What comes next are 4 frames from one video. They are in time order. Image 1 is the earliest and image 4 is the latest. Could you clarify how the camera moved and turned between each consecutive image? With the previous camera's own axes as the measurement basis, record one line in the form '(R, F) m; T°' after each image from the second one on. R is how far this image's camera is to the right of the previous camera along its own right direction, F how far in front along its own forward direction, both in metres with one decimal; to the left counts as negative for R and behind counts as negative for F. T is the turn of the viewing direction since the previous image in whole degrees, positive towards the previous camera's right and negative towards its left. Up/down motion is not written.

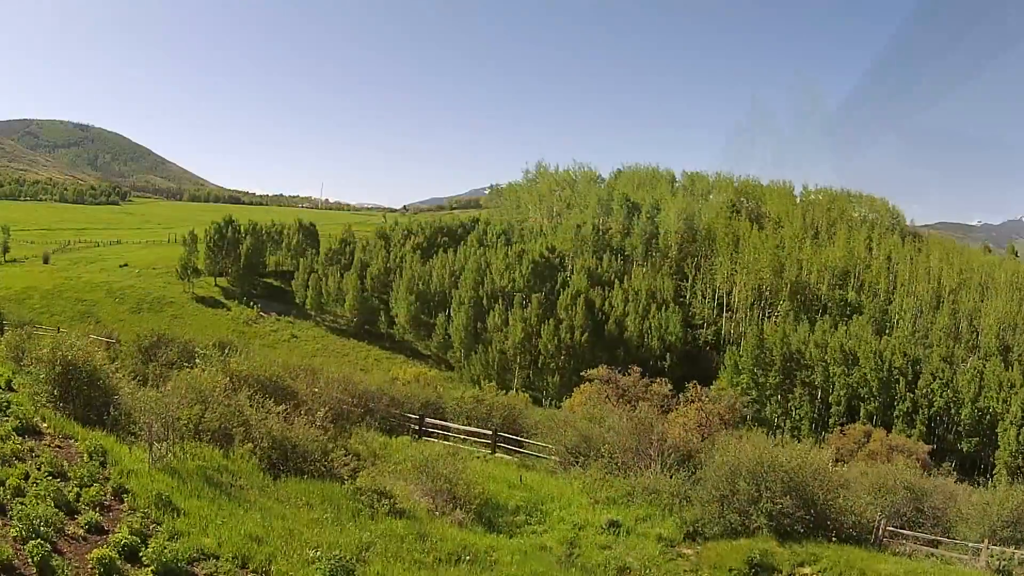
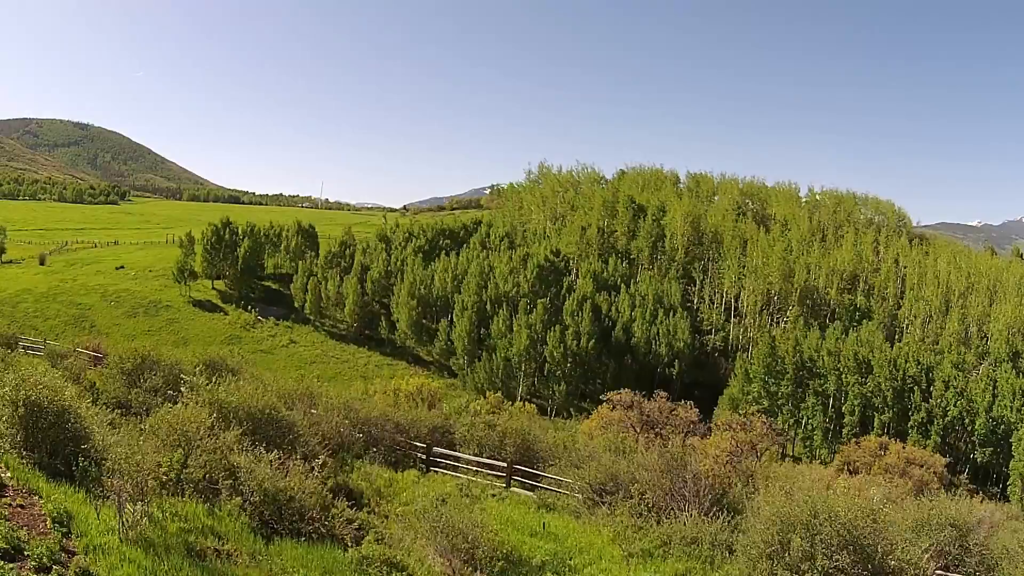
(-0.5, +1.4) m; 0°
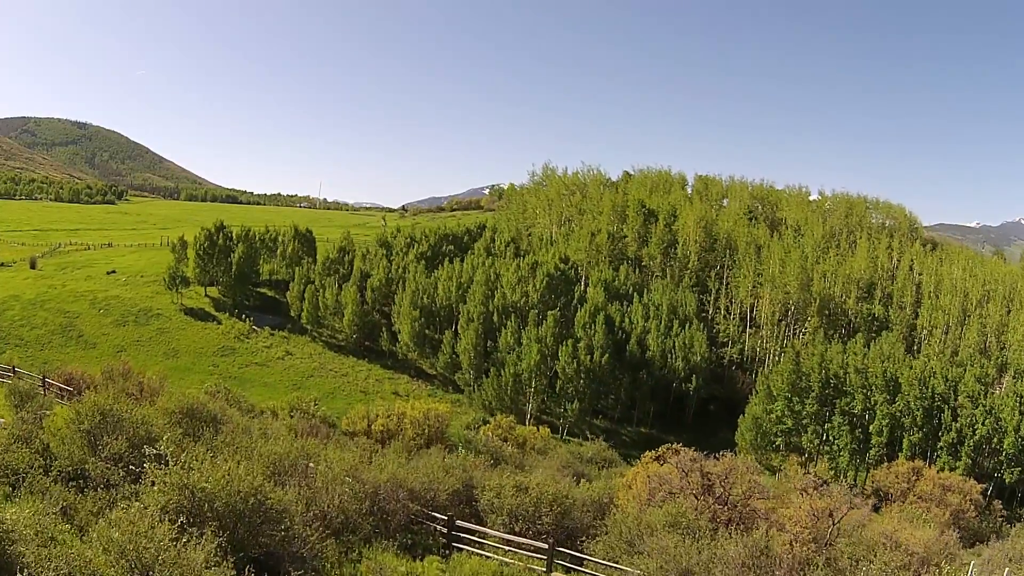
(-0.9, +2.8) m; 0°
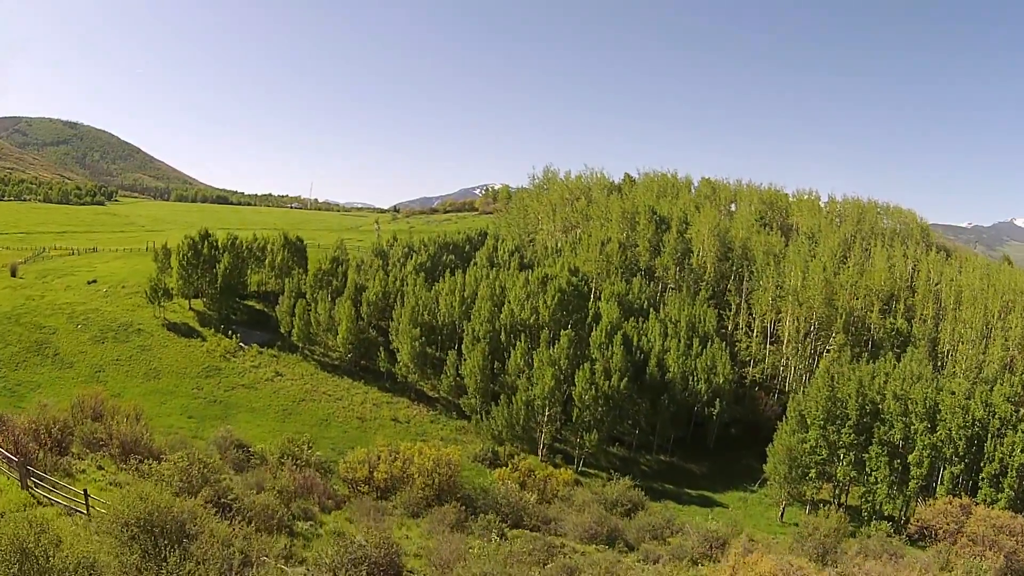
(-1.3, +3.9) m; +1°
